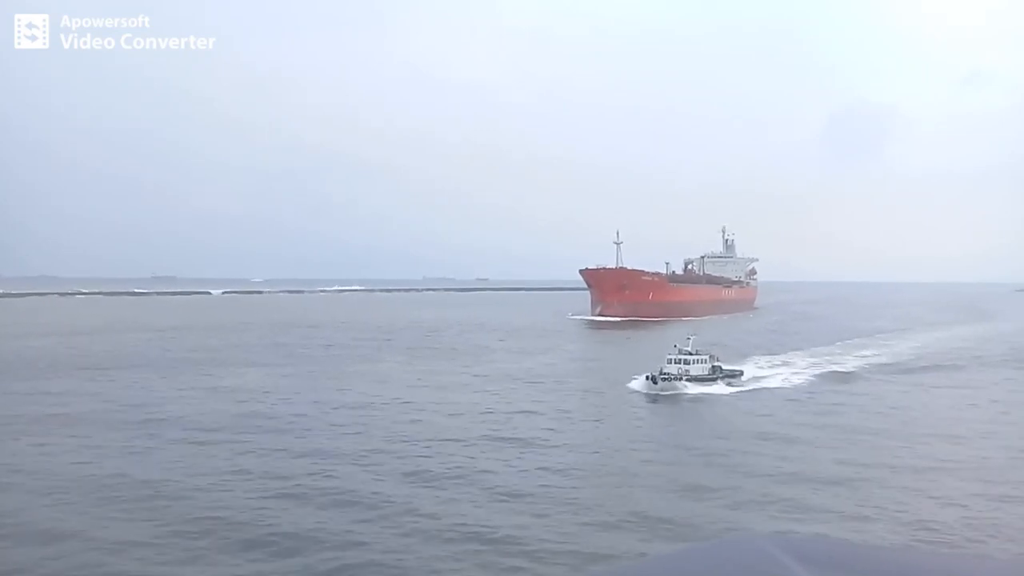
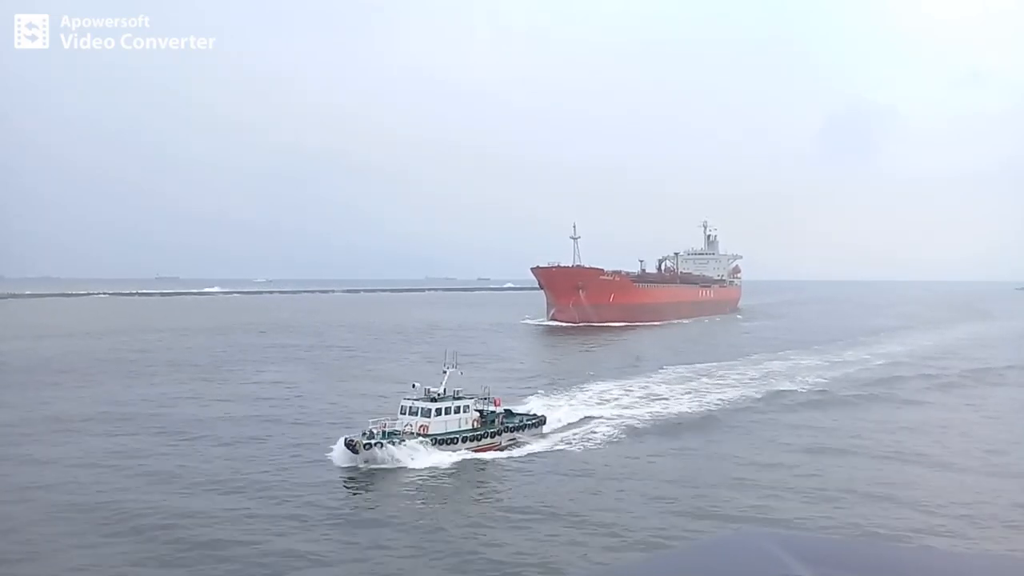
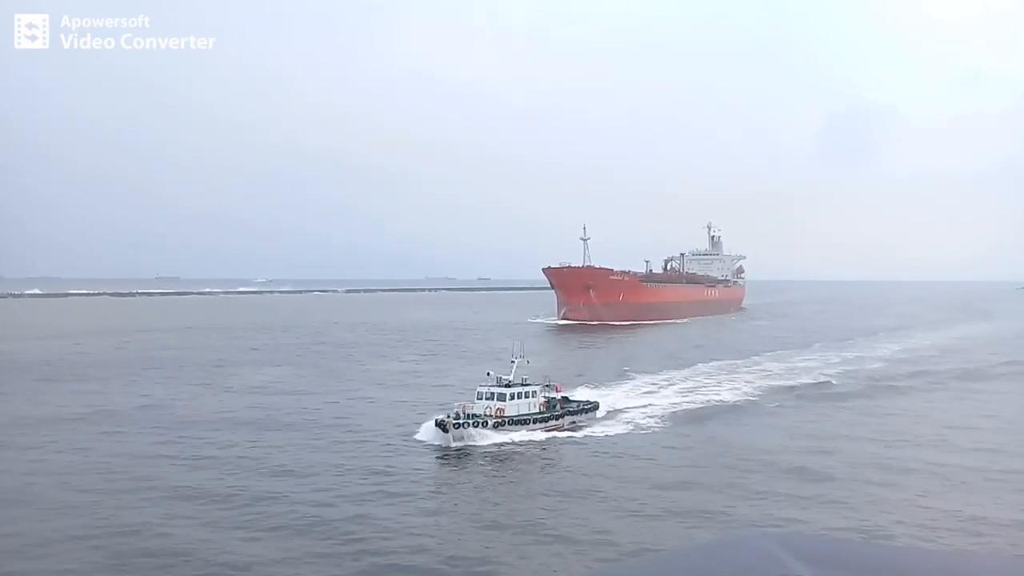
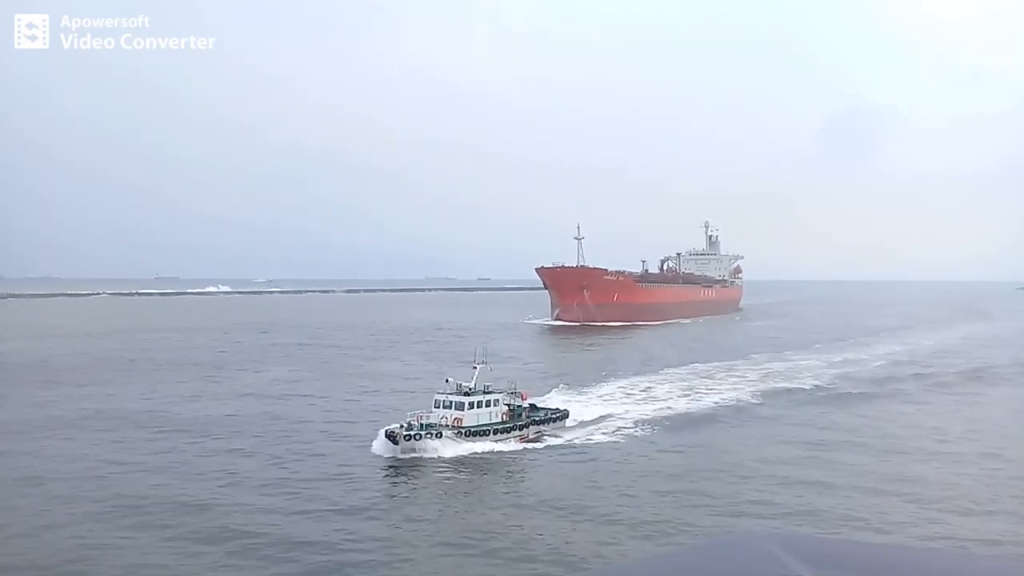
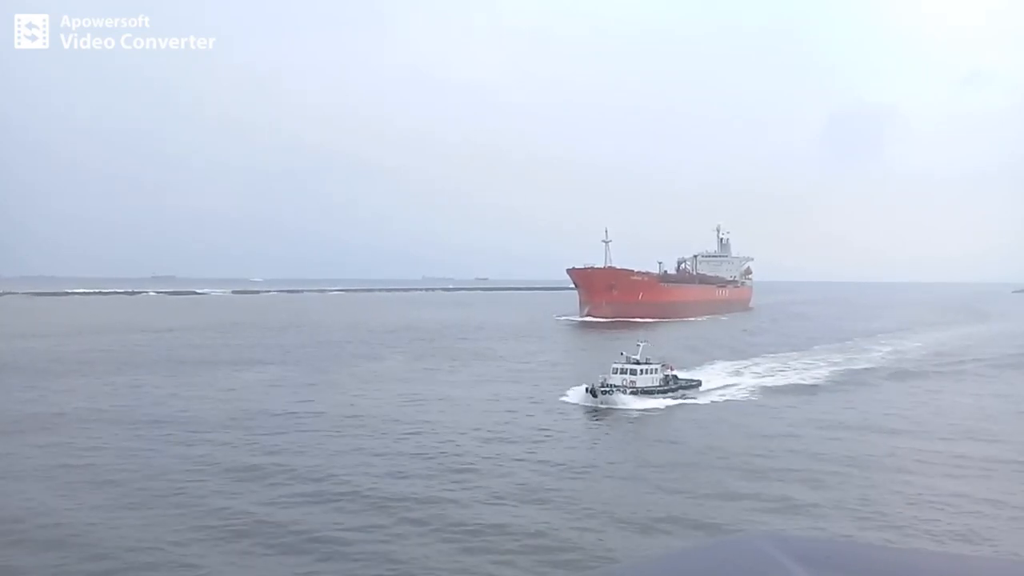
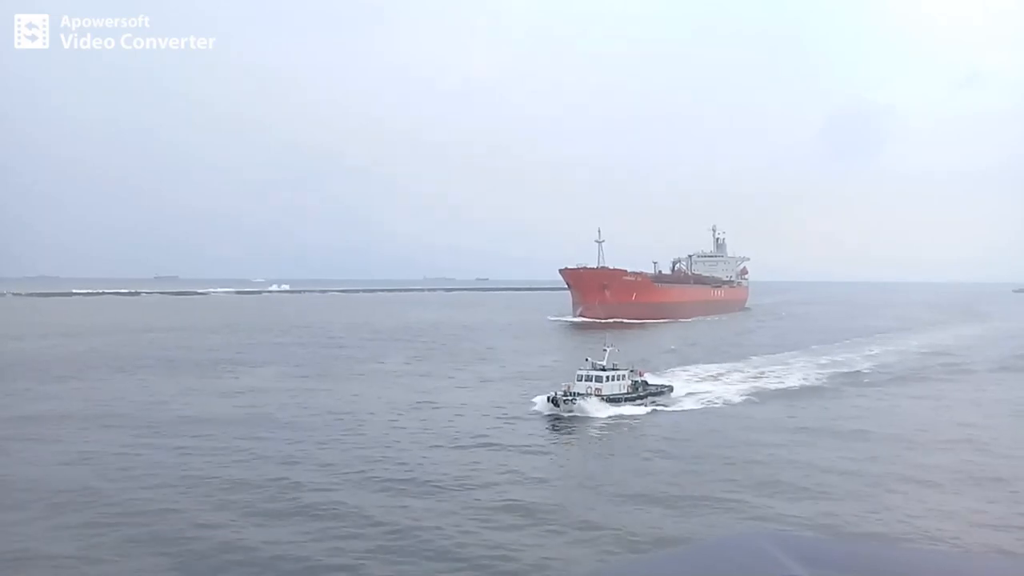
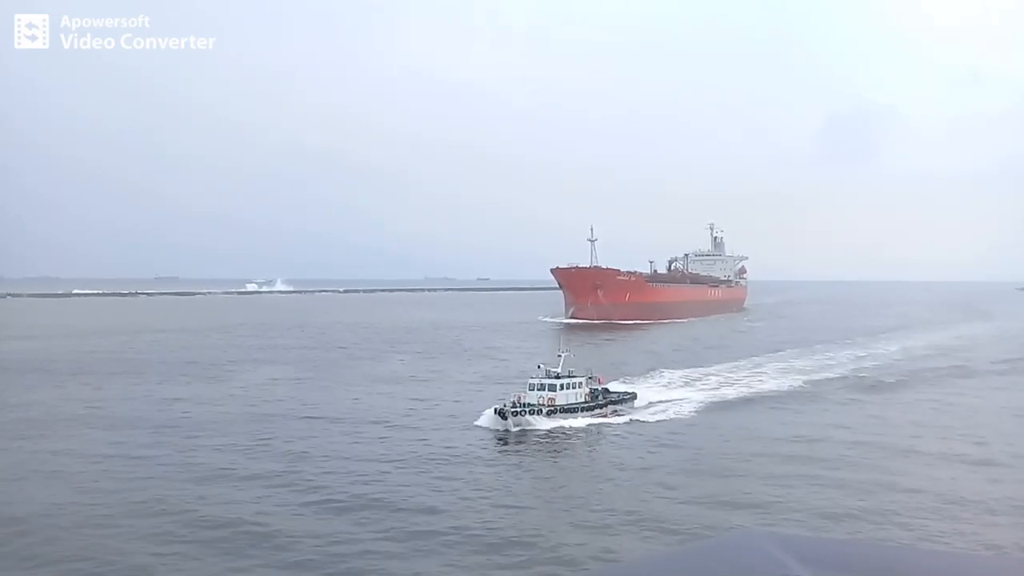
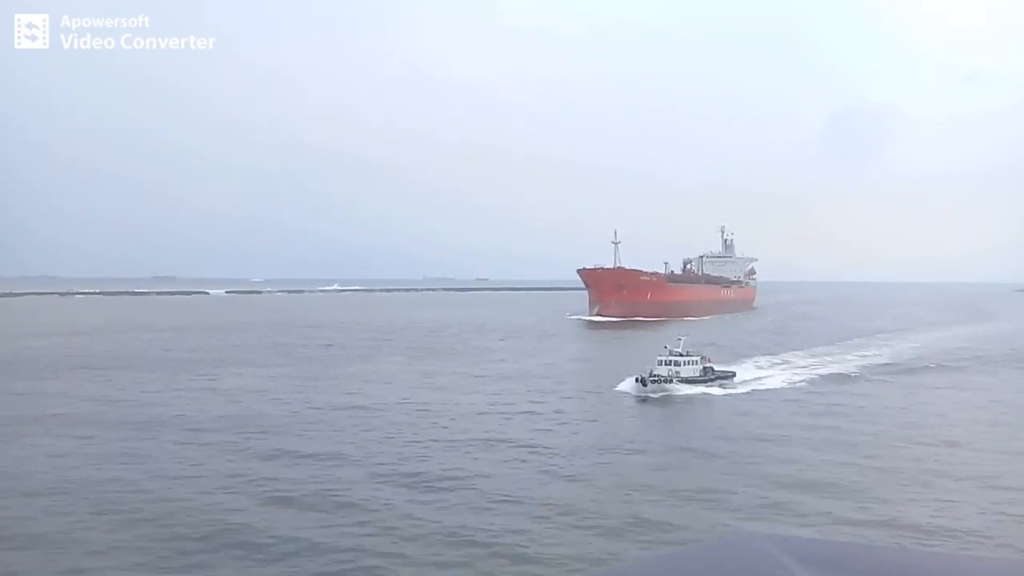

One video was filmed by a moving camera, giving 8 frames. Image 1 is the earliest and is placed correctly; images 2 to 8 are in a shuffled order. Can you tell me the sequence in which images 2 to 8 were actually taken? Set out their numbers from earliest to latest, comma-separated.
8, 5, 6, 7, 3, 4, 2
